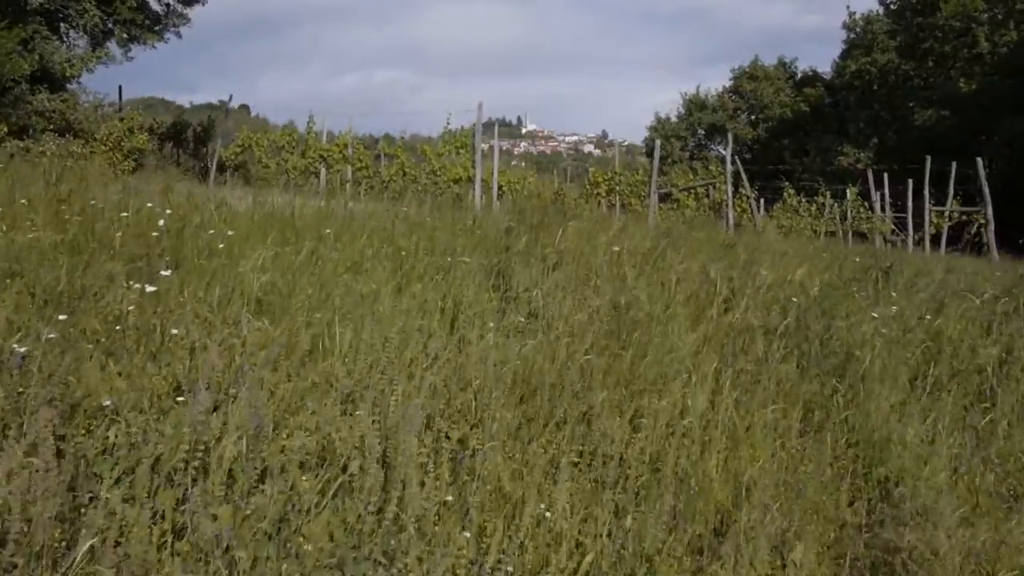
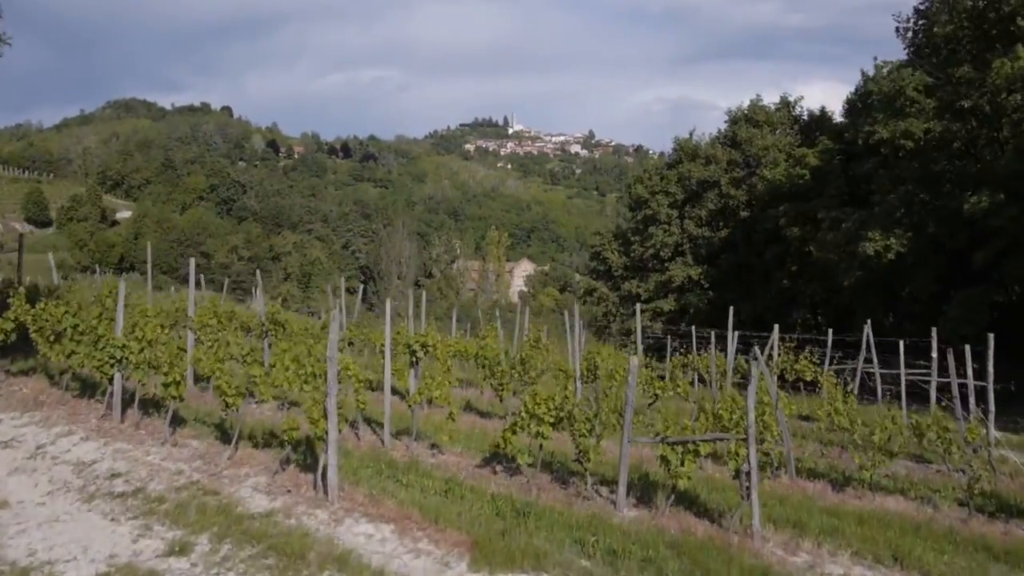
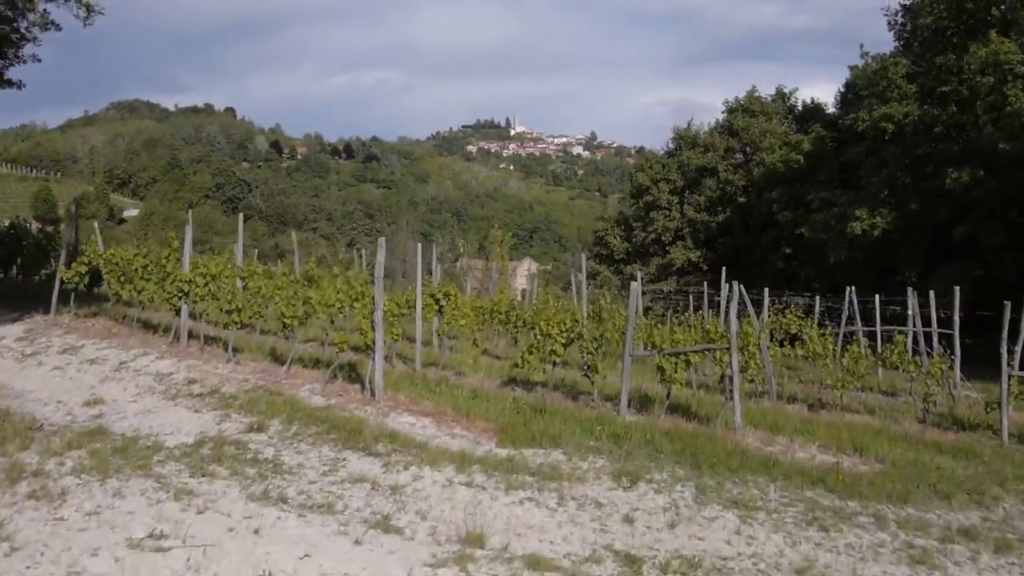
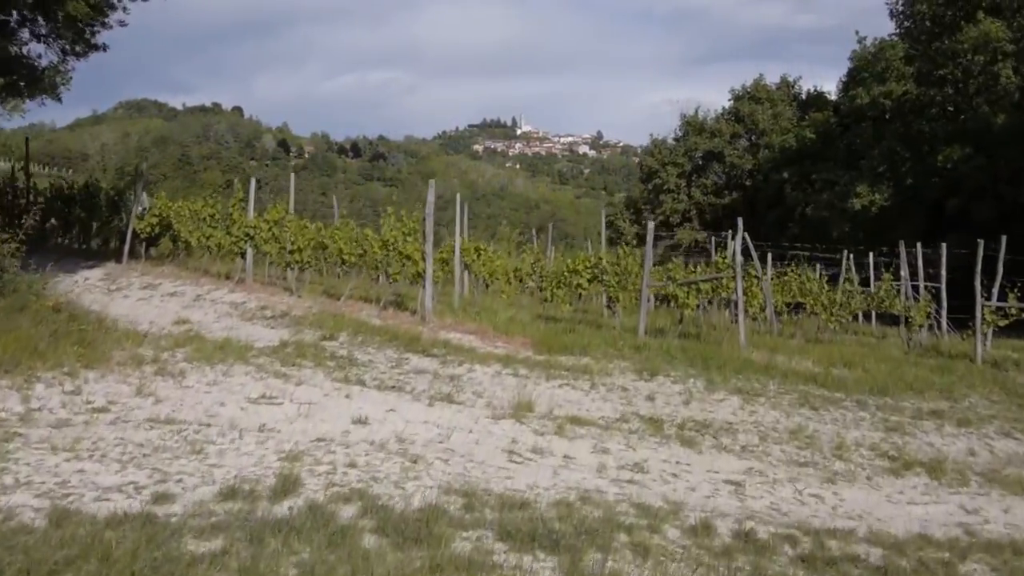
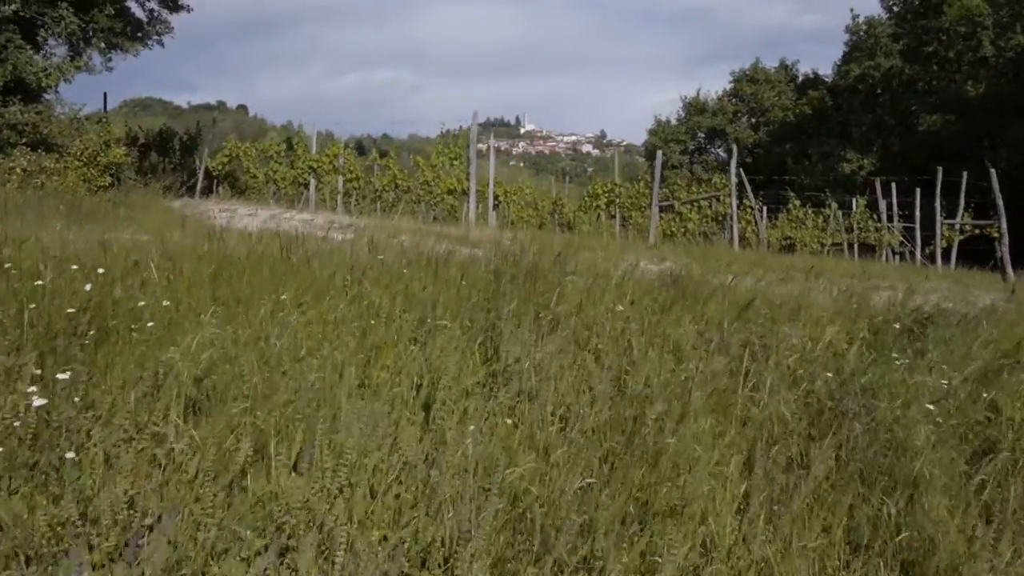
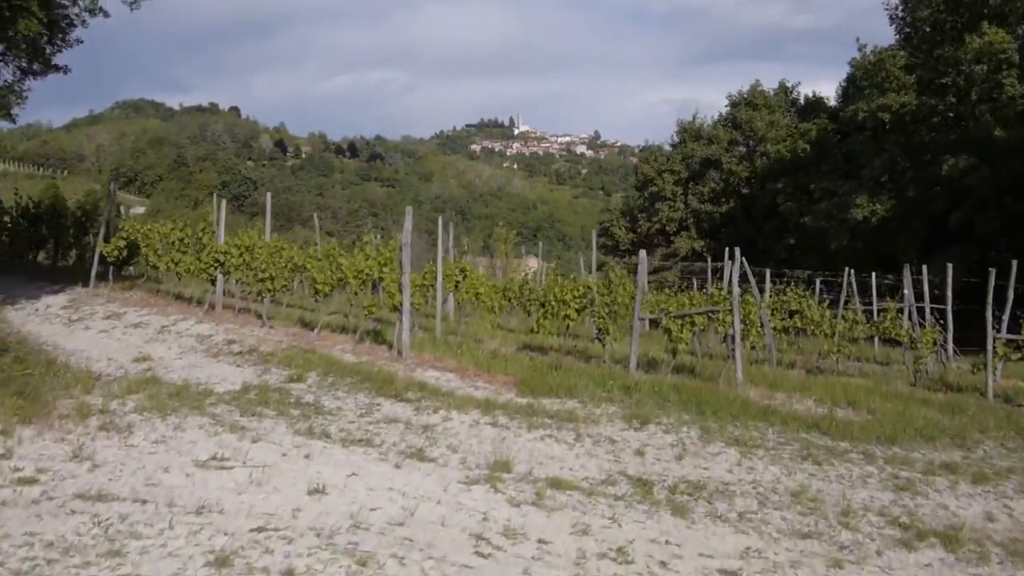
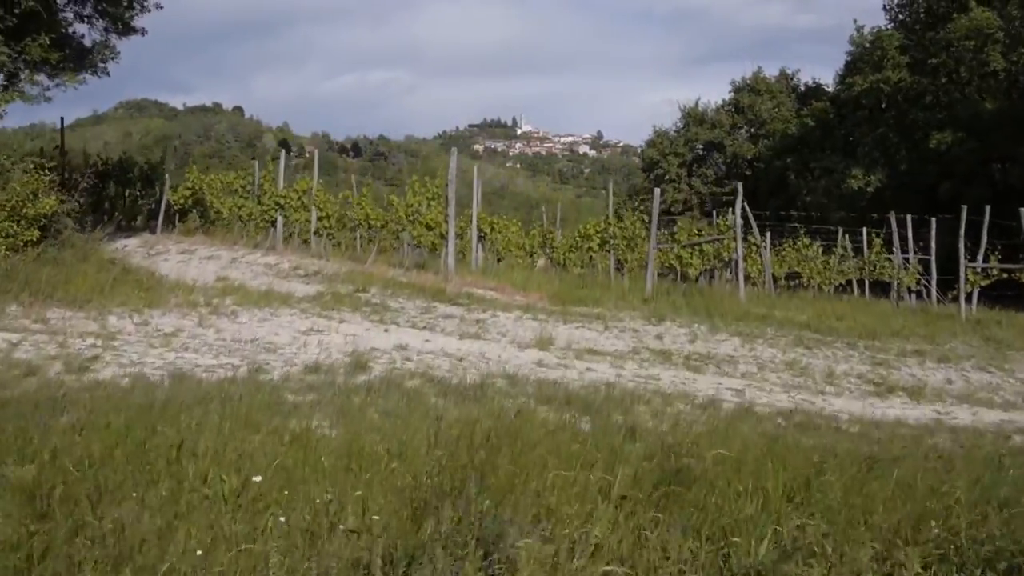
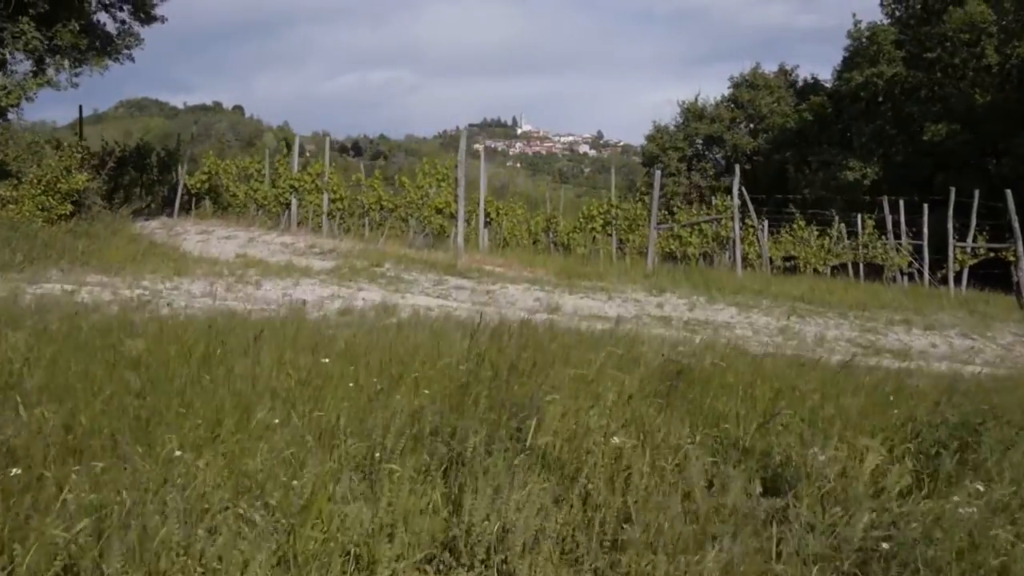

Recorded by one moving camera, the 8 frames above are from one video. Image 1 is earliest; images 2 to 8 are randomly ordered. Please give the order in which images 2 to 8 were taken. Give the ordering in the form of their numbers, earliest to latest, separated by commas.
5, 8, 7, 4, 6, 3, 2
